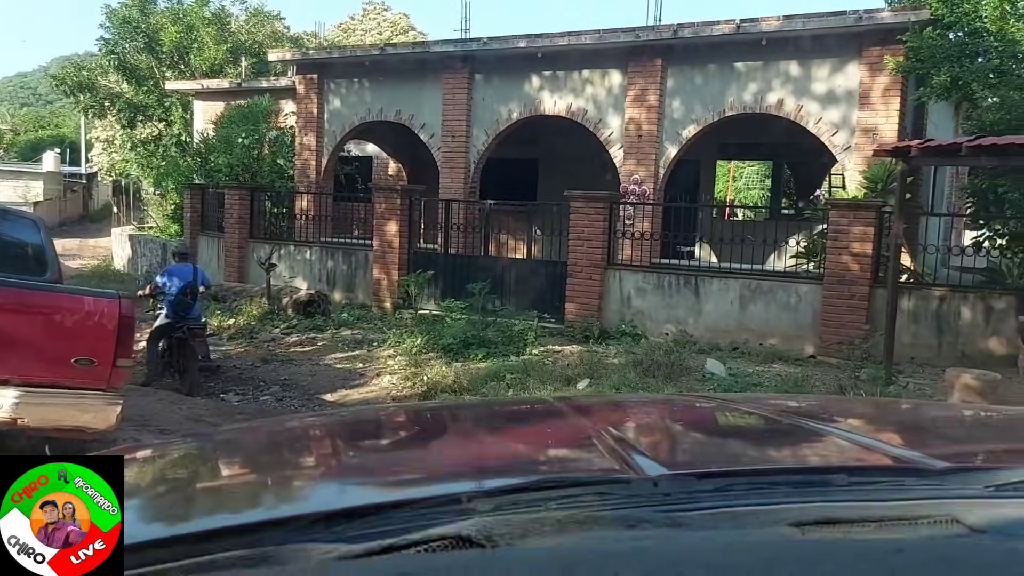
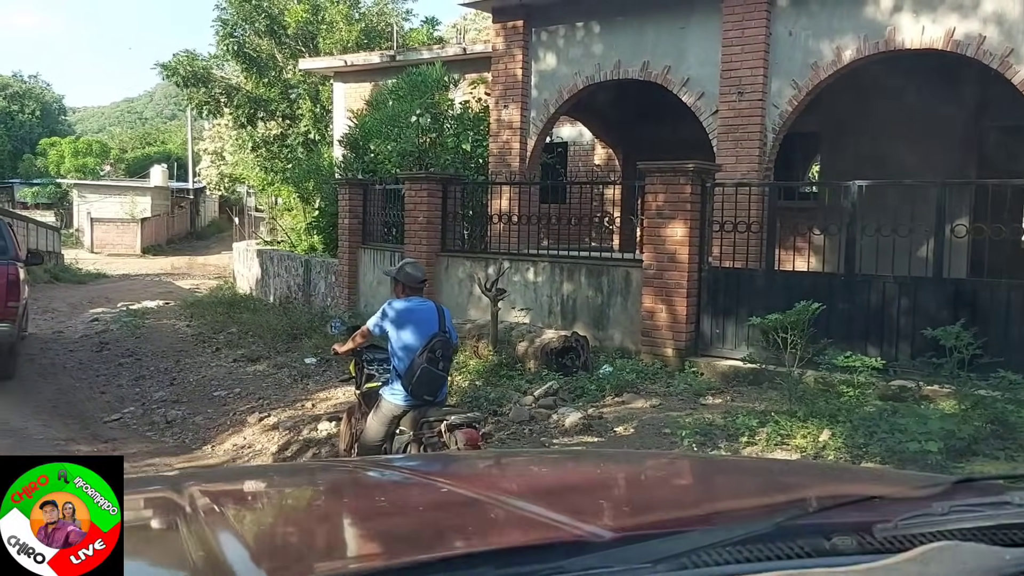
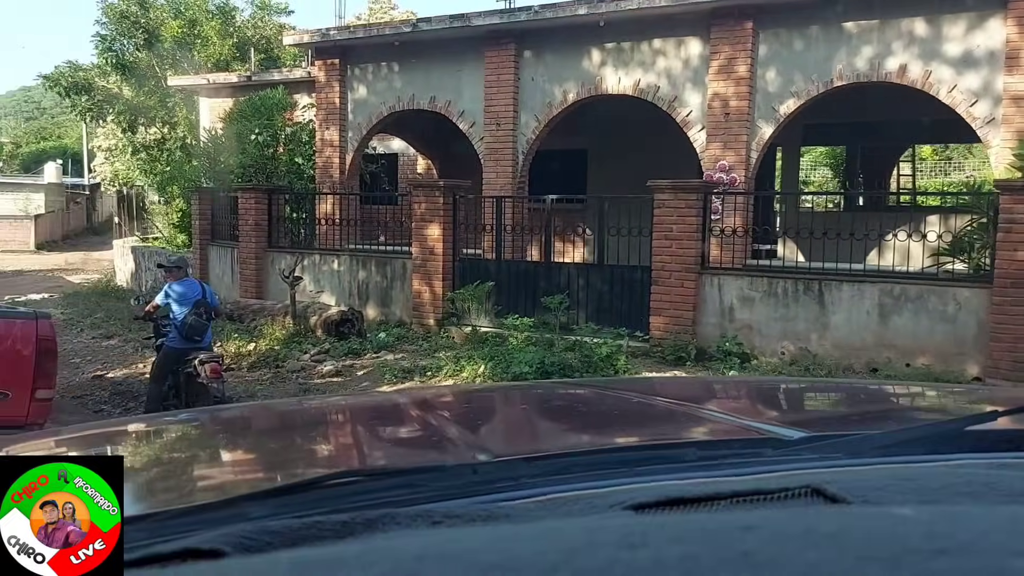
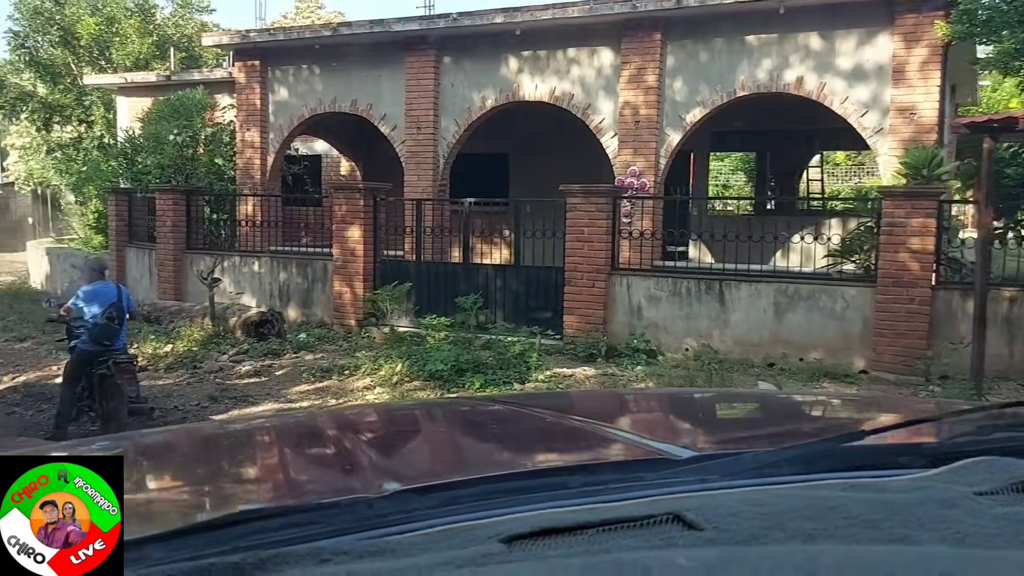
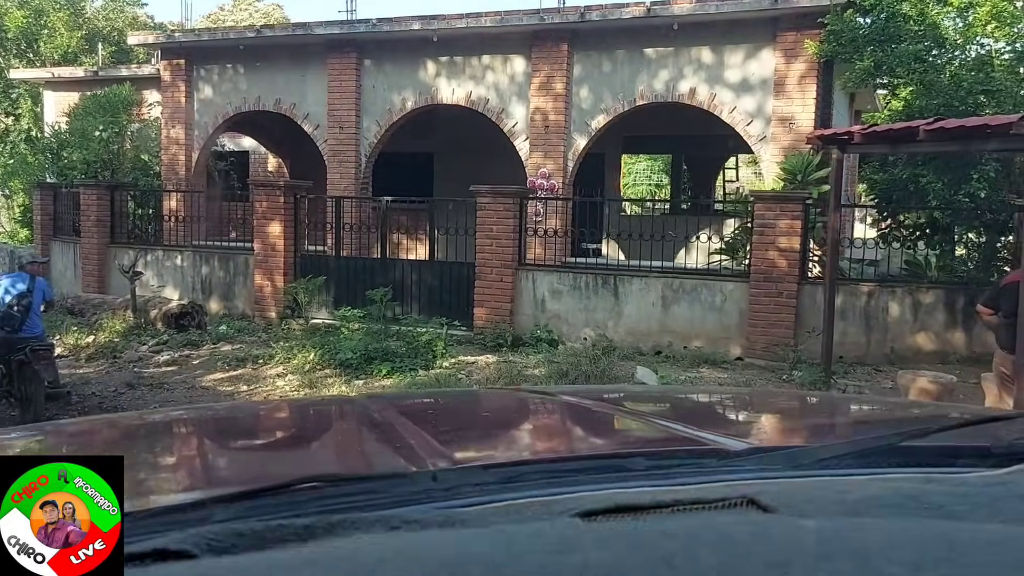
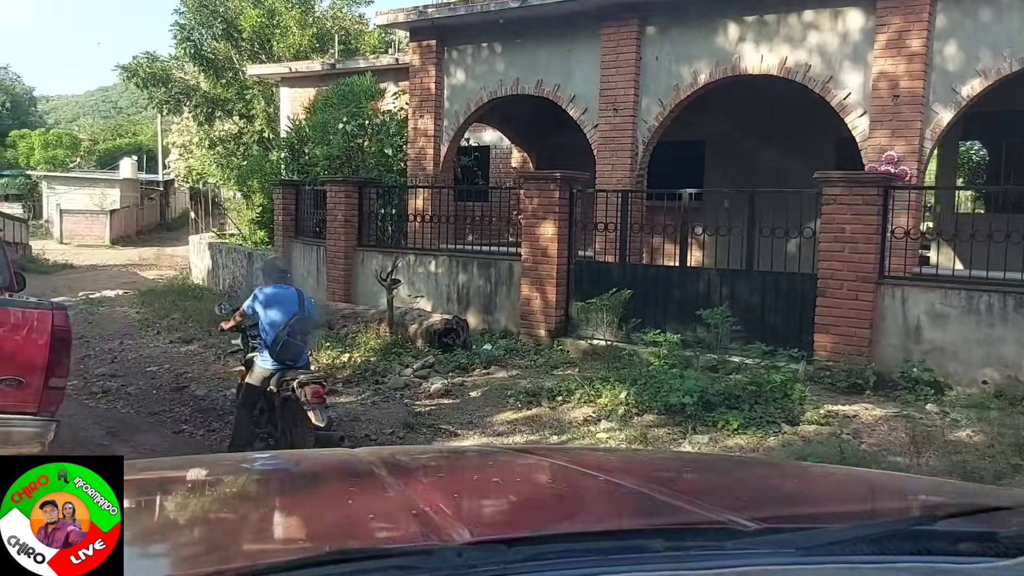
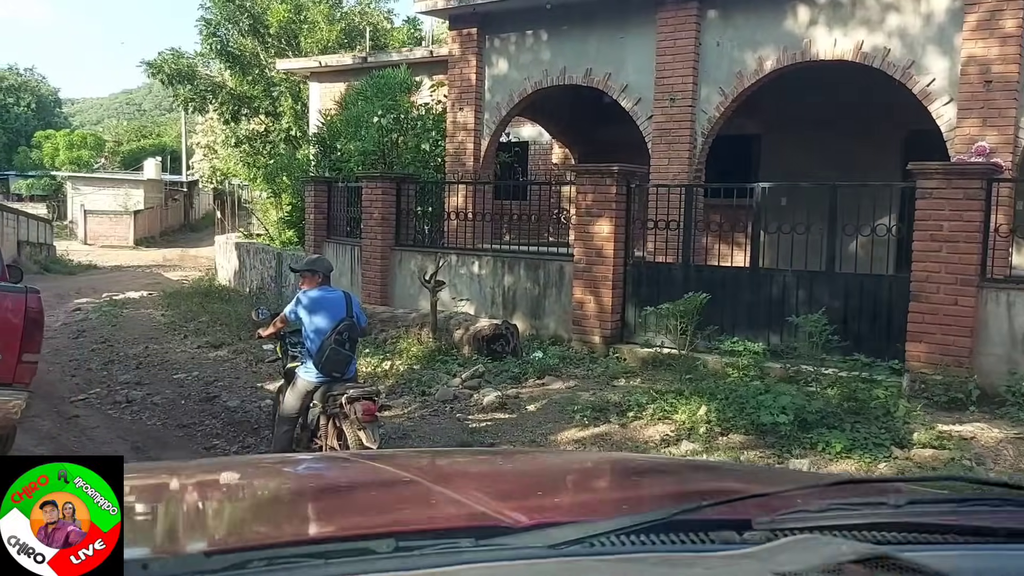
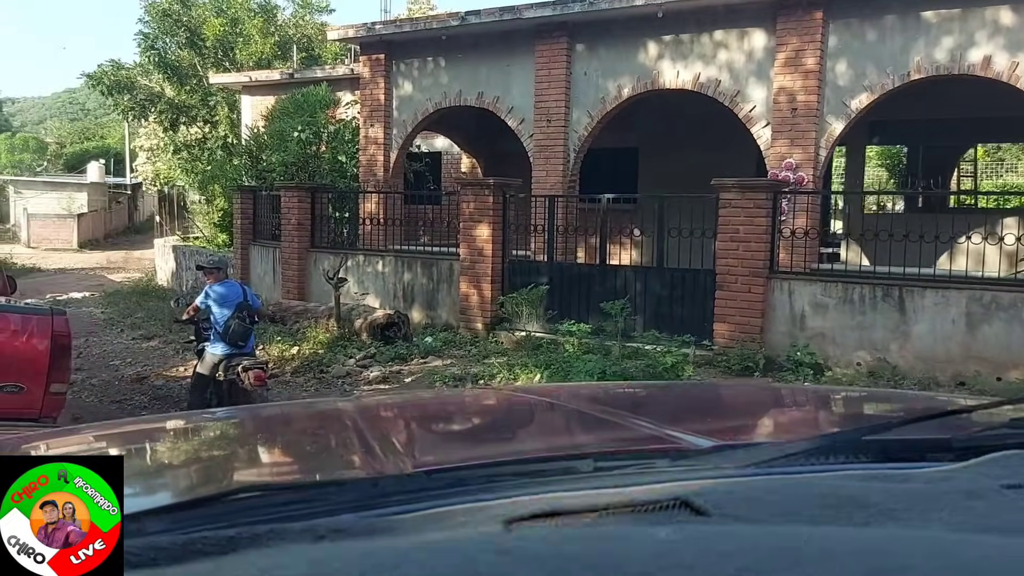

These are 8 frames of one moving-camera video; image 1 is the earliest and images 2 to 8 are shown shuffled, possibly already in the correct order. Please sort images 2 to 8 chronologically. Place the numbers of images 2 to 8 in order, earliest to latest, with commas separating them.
5, 4, 3, 8, 6, 7, 2
